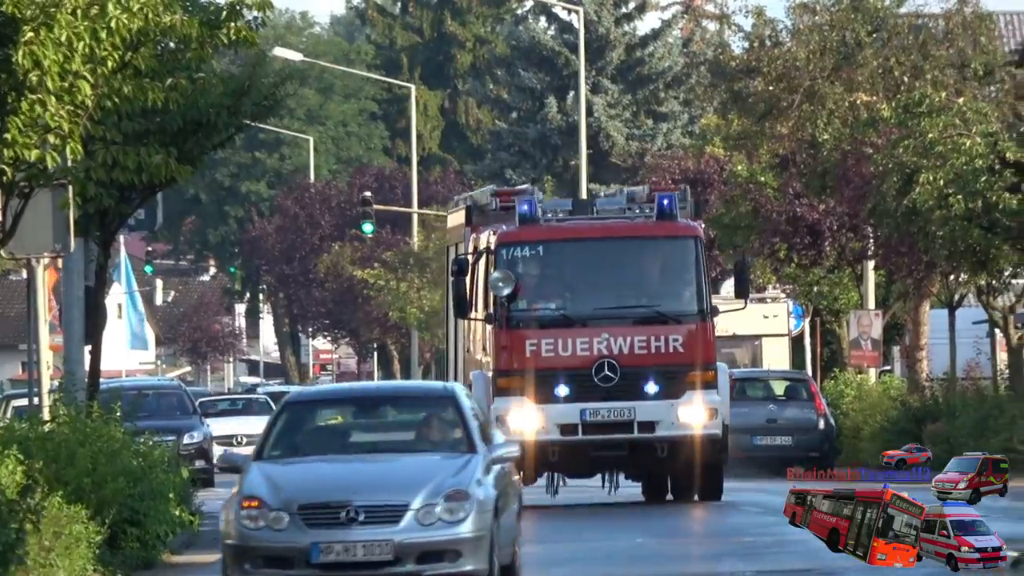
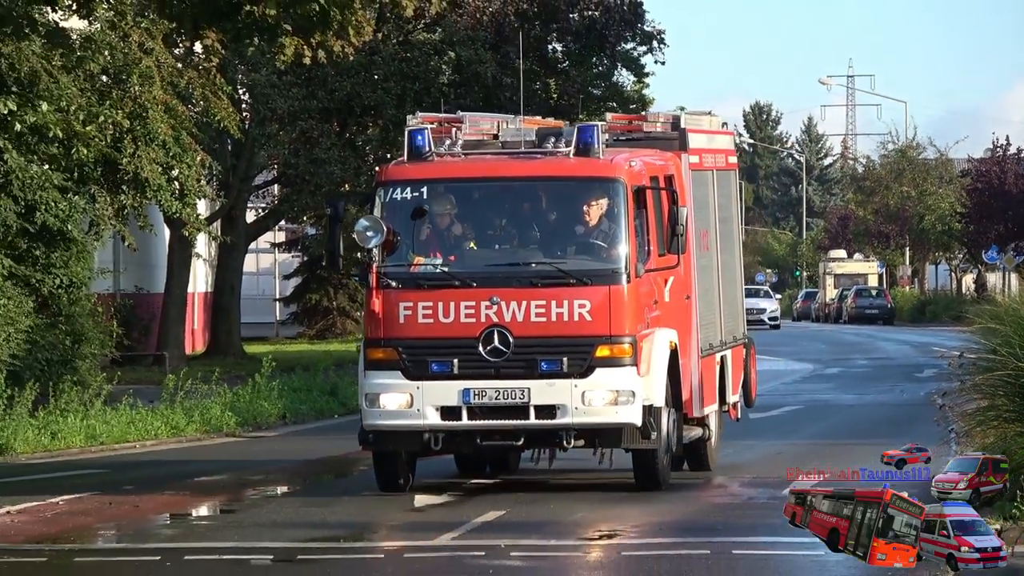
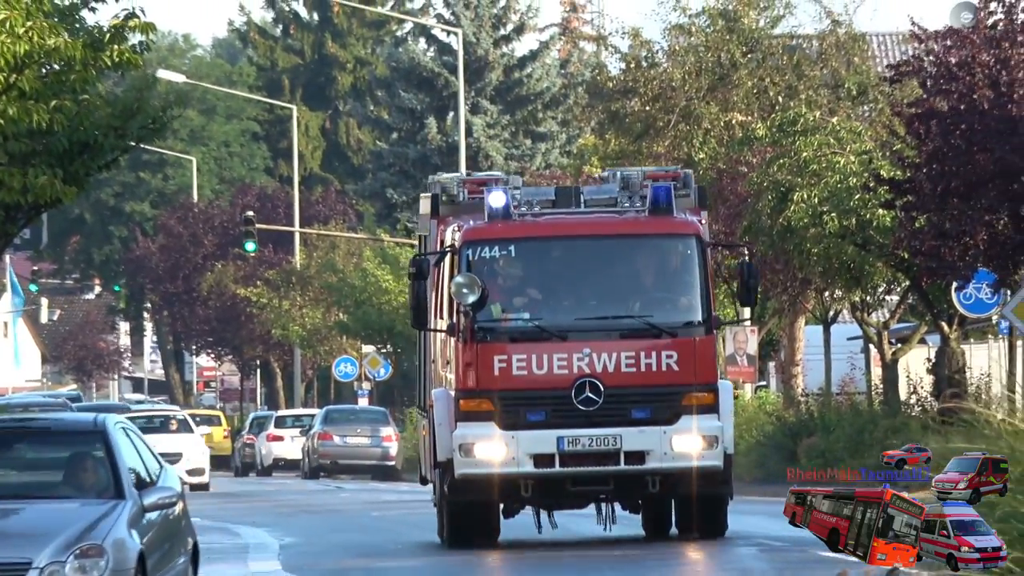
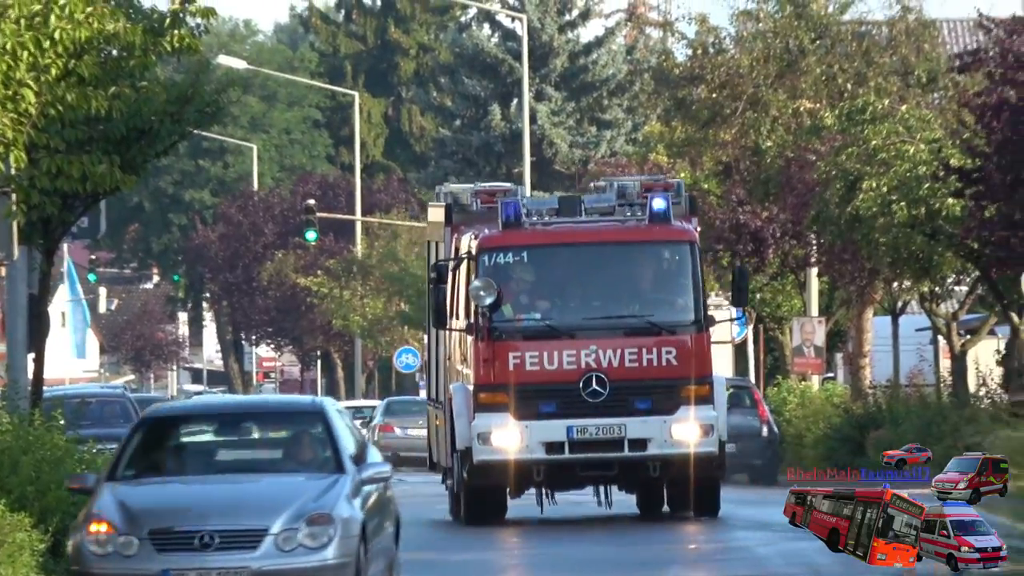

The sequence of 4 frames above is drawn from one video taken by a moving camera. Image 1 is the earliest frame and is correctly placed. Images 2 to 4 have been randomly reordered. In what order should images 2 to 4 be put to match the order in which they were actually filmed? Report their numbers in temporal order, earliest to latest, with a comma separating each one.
4, 3, 2
